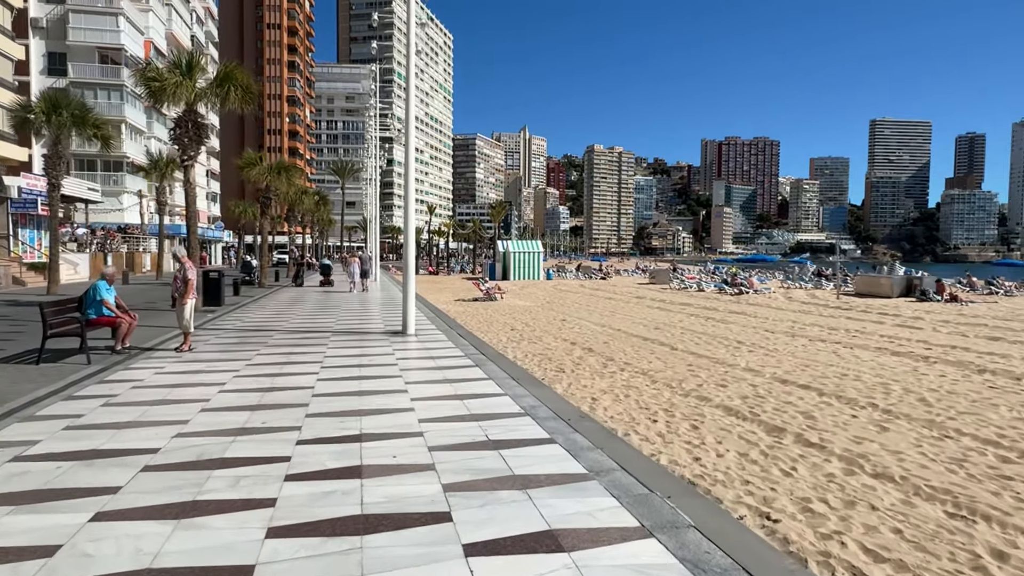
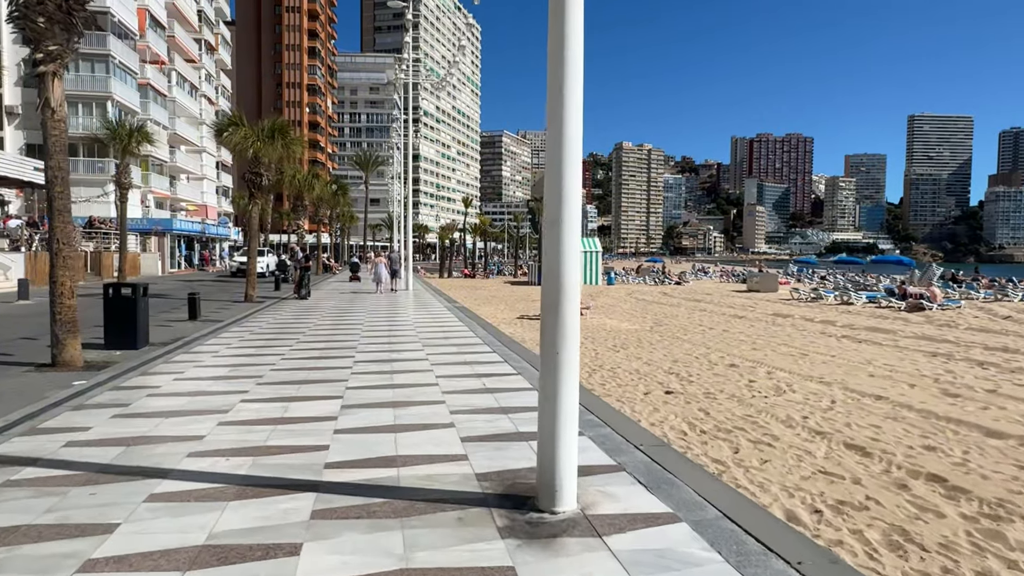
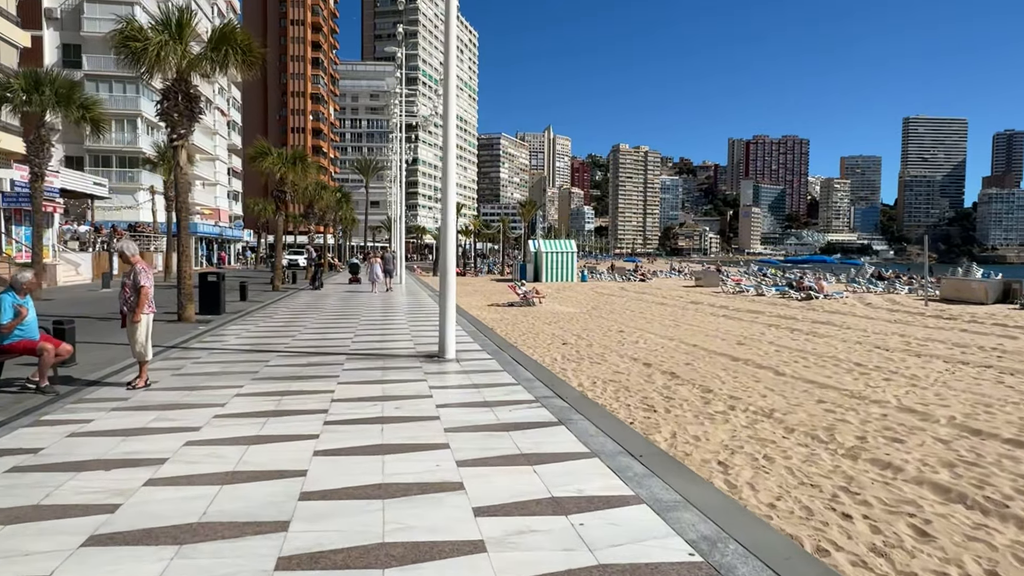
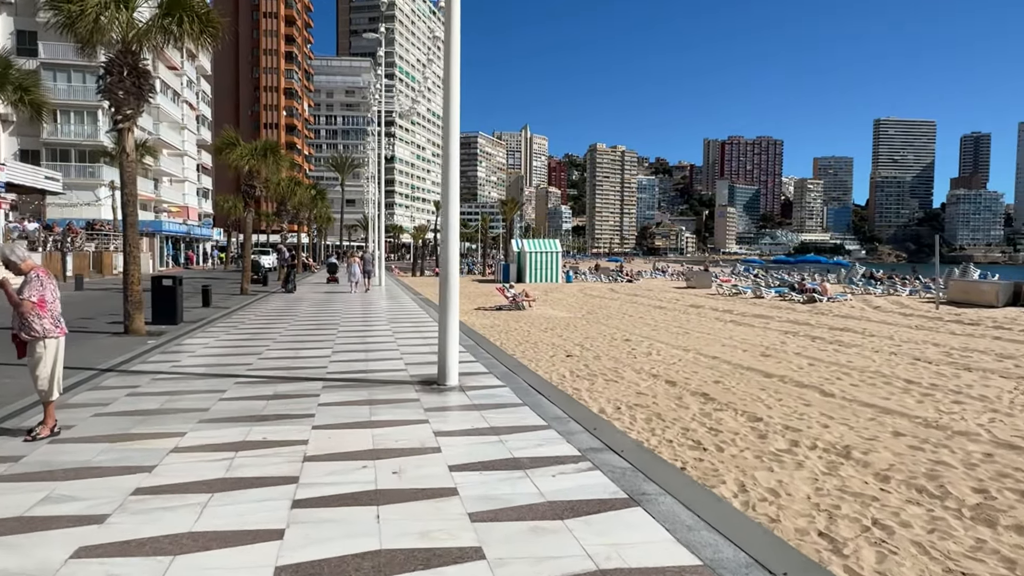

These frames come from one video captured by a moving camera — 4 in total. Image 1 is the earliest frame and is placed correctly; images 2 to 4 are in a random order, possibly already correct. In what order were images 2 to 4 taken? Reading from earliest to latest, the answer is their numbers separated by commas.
3, 4, 2
